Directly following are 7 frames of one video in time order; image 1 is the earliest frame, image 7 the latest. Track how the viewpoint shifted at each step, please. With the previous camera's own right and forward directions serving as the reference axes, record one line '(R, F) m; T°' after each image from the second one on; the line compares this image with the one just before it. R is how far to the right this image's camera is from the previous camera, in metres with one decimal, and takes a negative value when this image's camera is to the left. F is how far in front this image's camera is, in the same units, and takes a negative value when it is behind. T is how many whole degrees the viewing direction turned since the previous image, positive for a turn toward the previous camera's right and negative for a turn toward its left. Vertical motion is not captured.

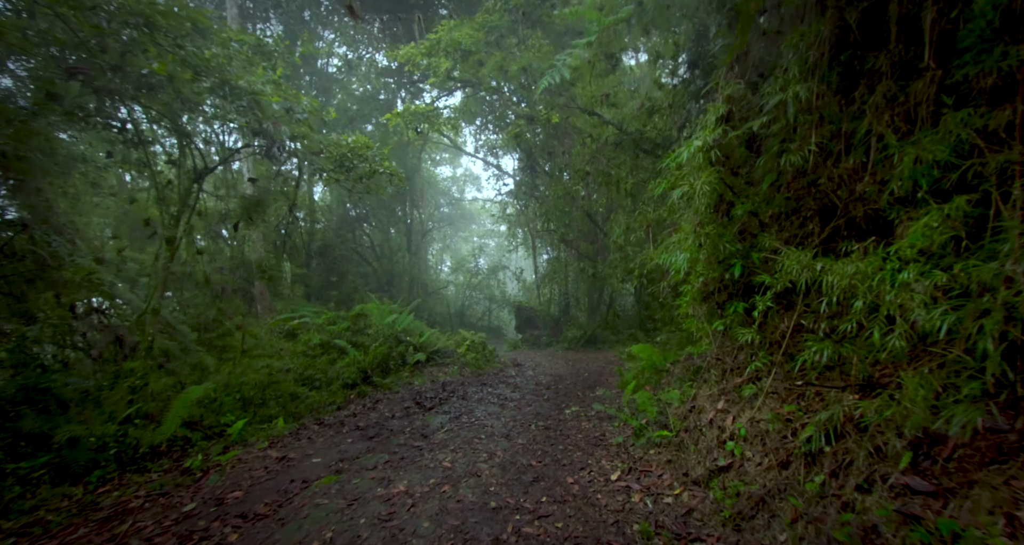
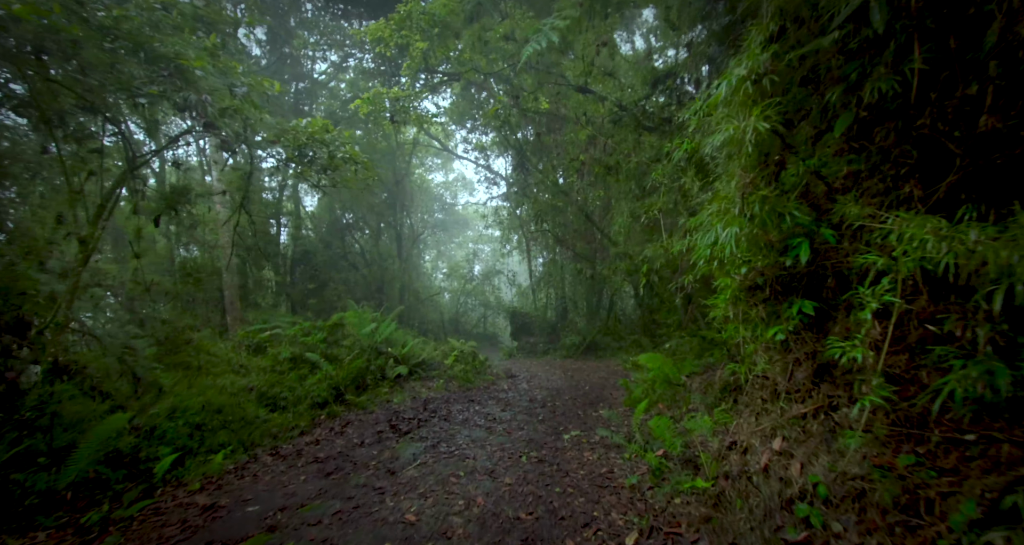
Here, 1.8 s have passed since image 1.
(+0.1, +1.0) m; 0°
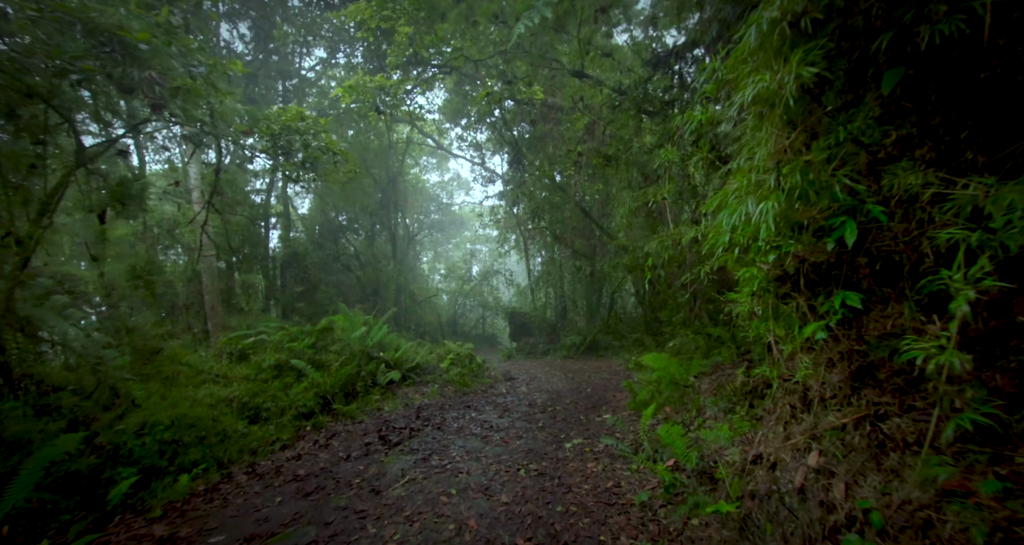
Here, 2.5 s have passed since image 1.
(+0.1, +0.4) m; 0°
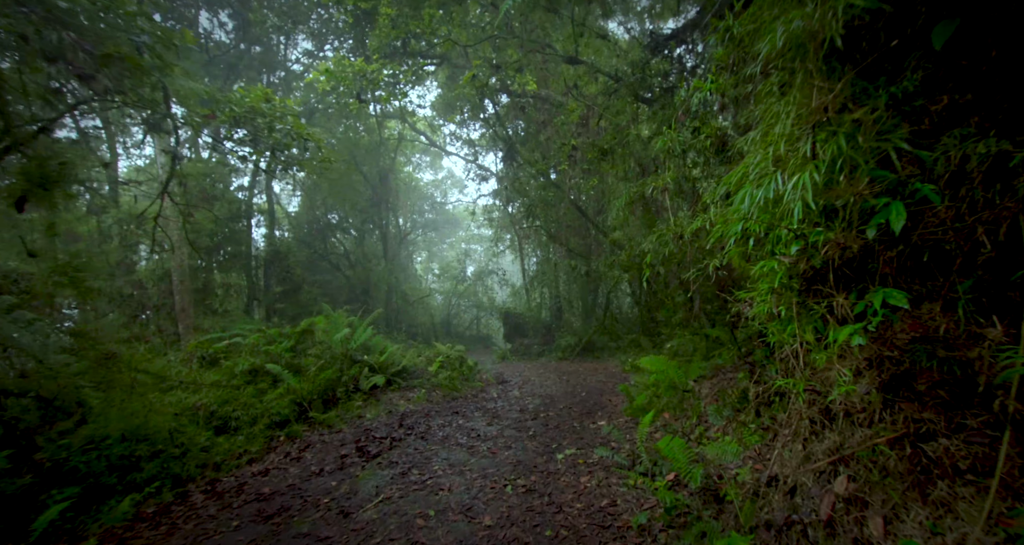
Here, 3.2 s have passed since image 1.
(+0.1, +0.4) m; 0°
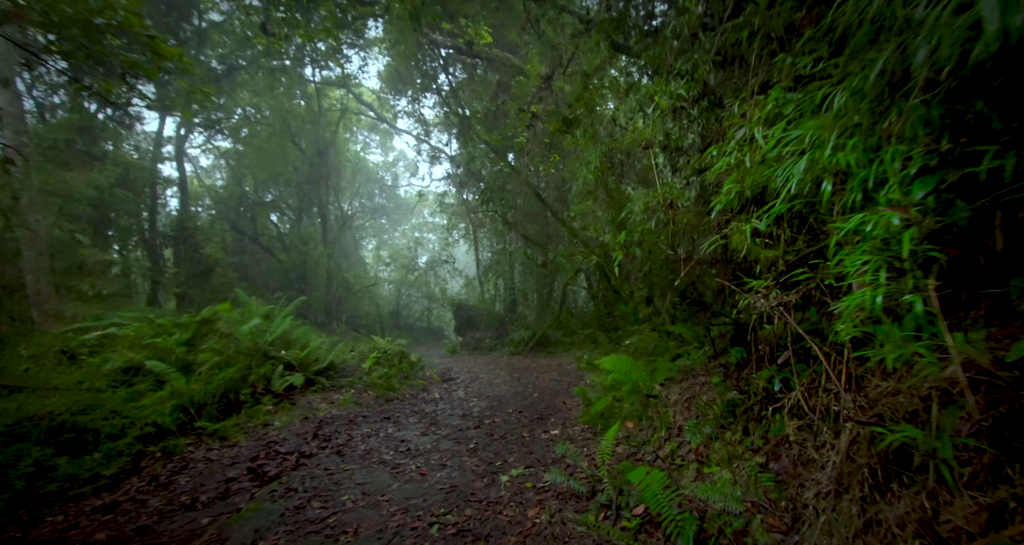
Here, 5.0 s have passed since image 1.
(+0.1, +0.9) m; +5°
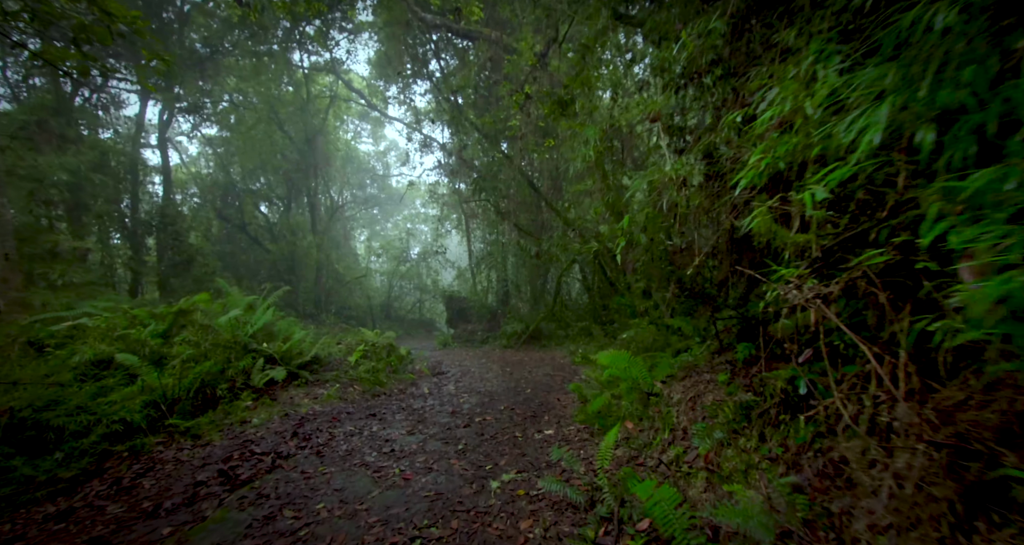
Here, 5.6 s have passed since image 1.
(0.0, +0.3) m; +1°
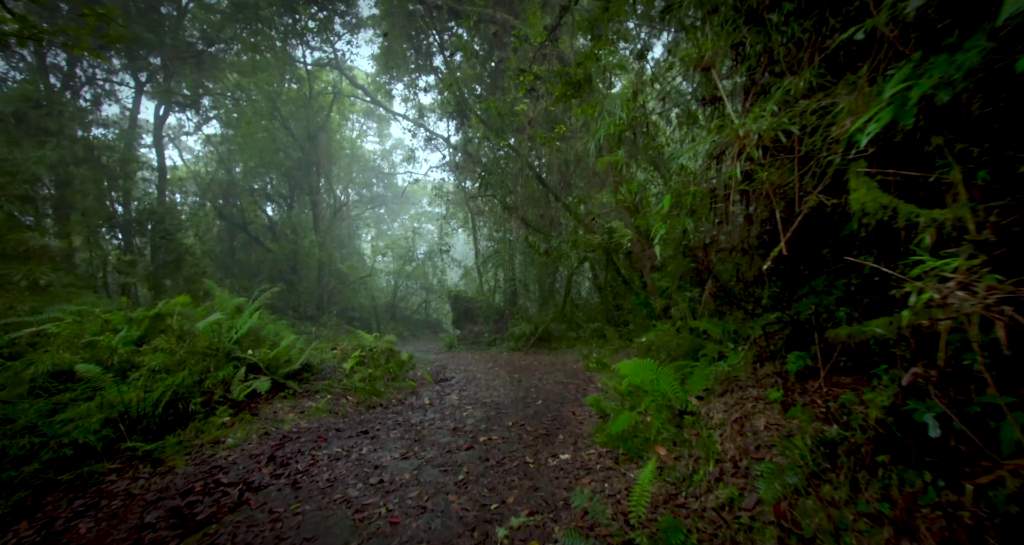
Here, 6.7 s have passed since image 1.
(0.0, +0.7) m; -1°
